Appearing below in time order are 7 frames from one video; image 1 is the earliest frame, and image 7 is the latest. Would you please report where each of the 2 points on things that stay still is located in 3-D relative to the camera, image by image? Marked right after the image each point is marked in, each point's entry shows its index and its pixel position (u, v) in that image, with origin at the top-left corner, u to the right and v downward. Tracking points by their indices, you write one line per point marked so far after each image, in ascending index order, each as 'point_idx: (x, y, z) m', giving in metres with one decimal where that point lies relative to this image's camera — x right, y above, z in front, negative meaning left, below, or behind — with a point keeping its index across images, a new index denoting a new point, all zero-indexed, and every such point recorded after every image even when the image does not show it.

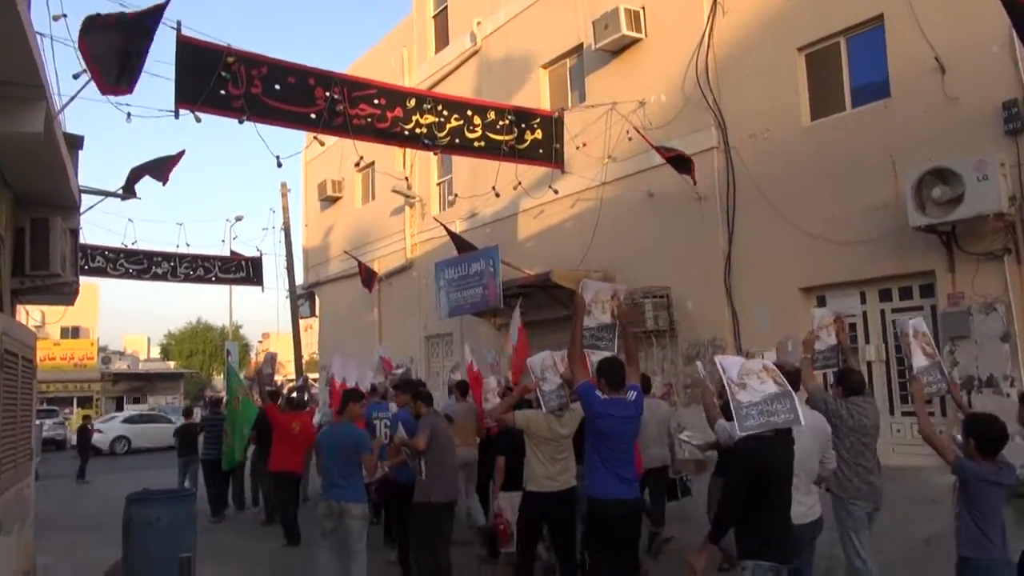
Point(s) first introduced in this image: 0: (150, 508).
0: (-3.1, -1.9, +7.7) m
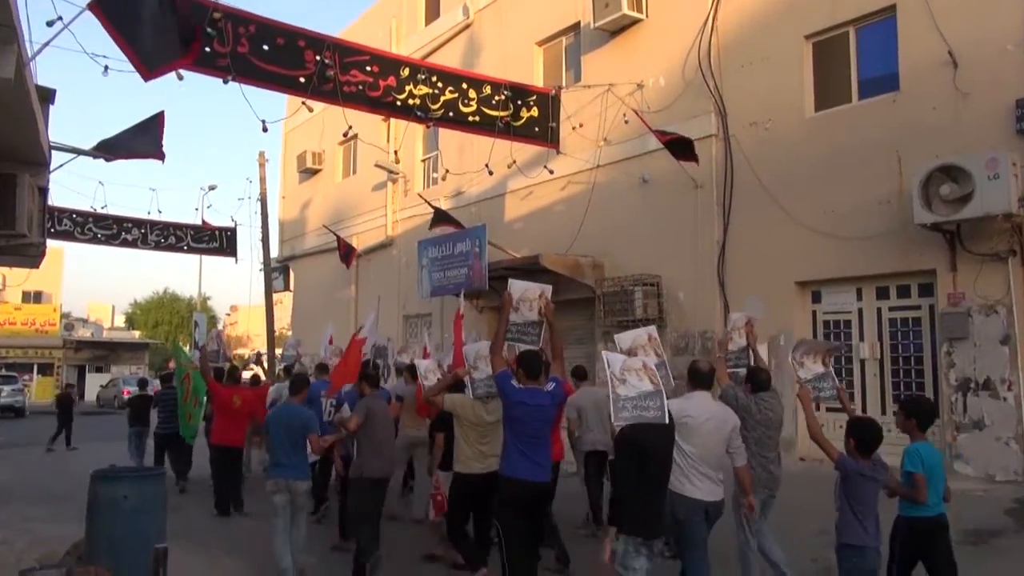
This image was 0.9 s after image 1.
0: (-3.2, -1.6, +7.3) m
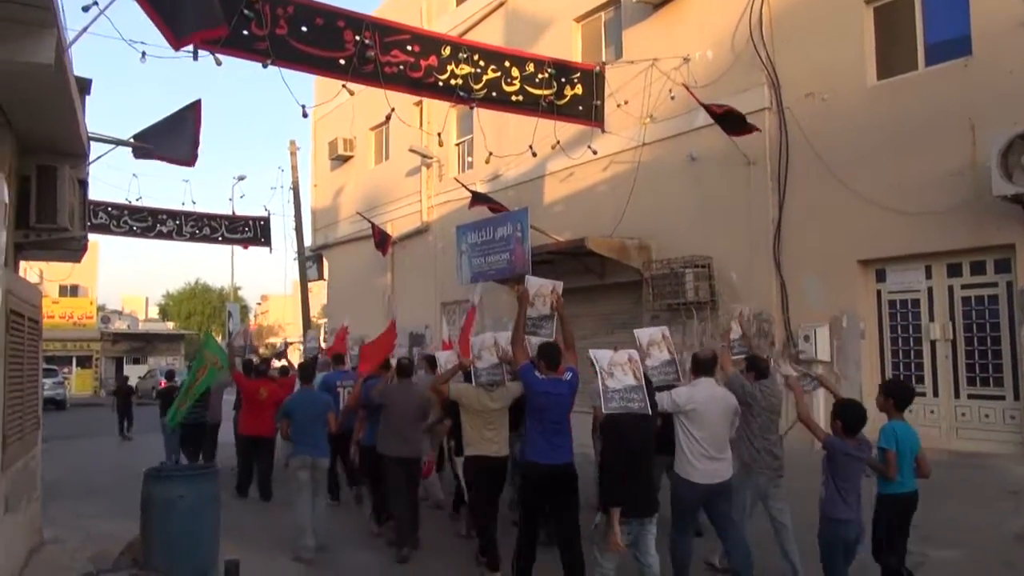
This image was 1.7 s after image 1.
0: (-2.7, -1.6, +7.1) m
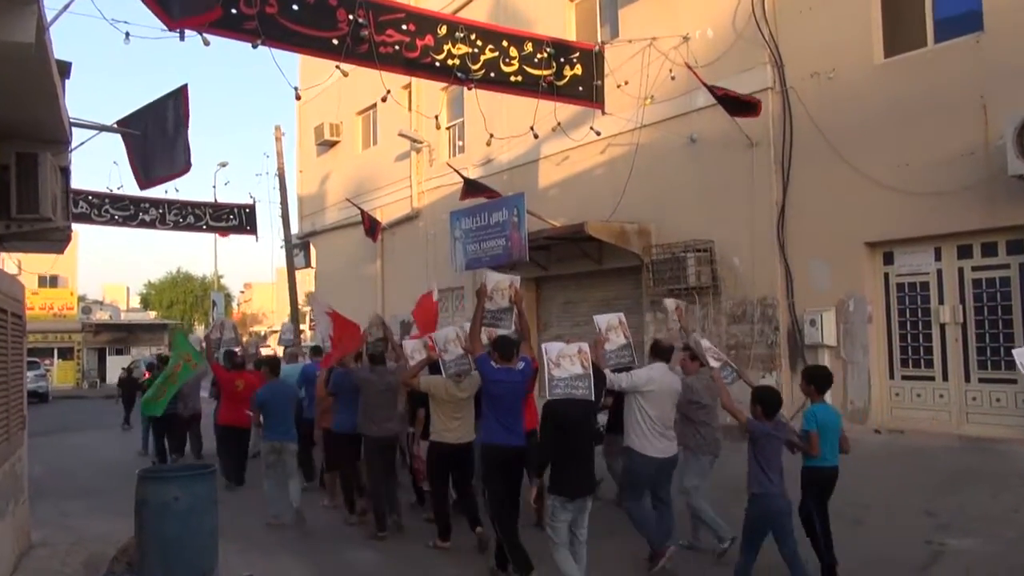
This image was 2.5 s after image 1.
0: (-2.6, -1.5, +6.8) m
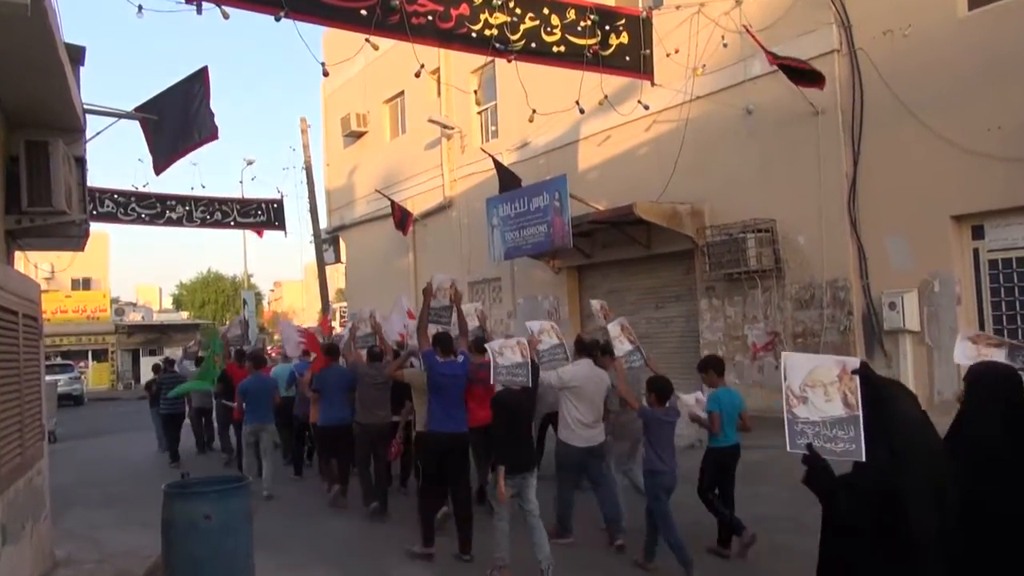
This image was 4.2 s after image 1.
0: (-2.2, -1.5, +6.1) m
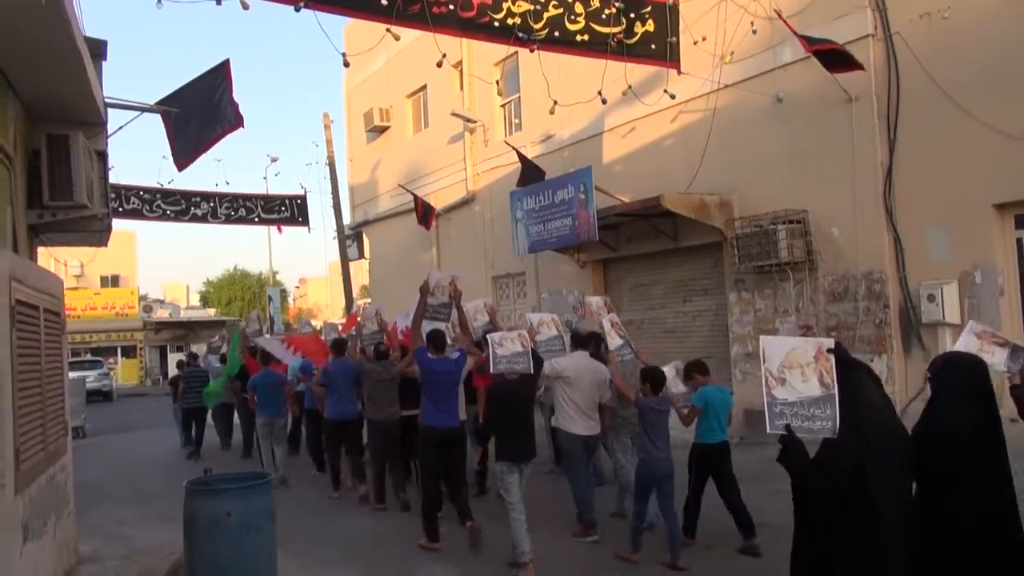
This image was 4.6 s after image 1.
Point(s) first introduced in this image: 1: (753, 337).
0: (-2.0, -1.4, +5.9) m
1: (+3.1, -0.6, +11.5) m
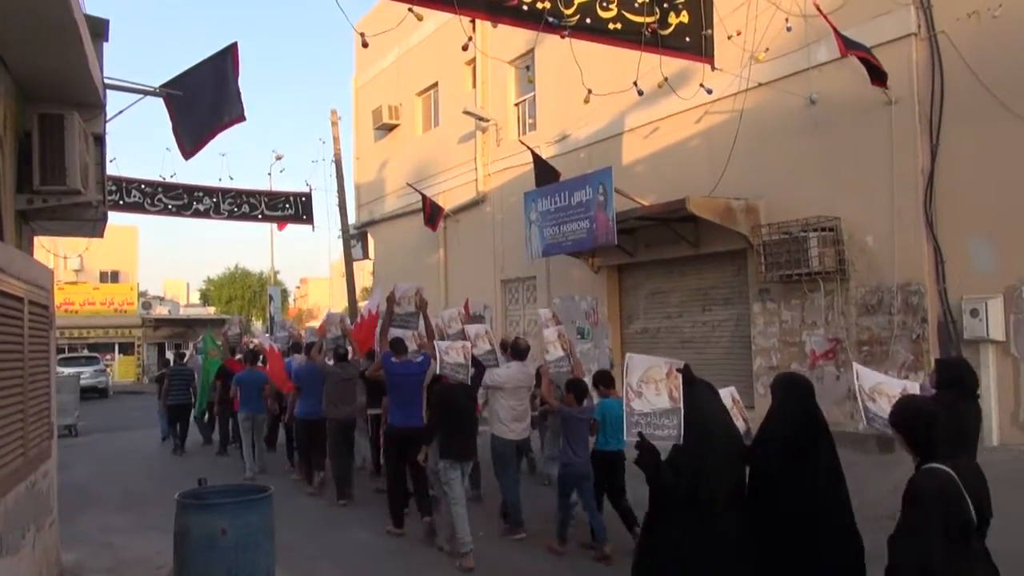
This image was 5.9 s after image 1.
0: (-1.9, -1.4, +5.4) m
1: (+3.3, -0.8, +10.9) m
